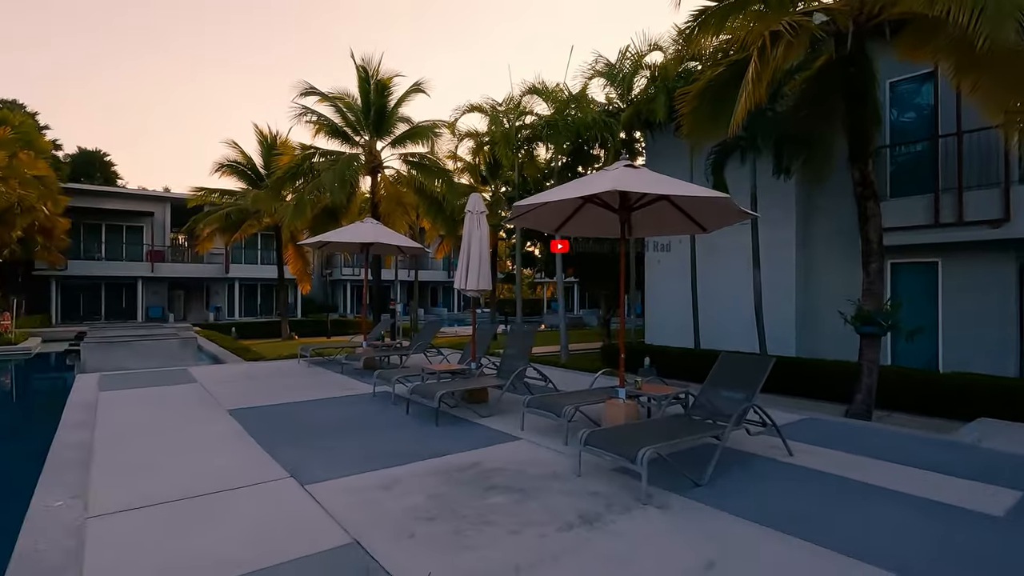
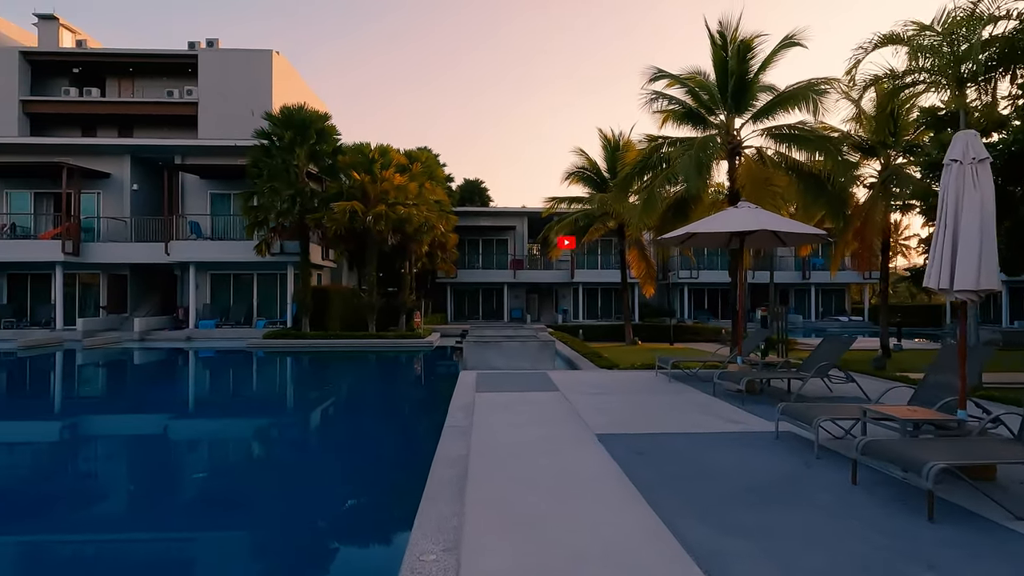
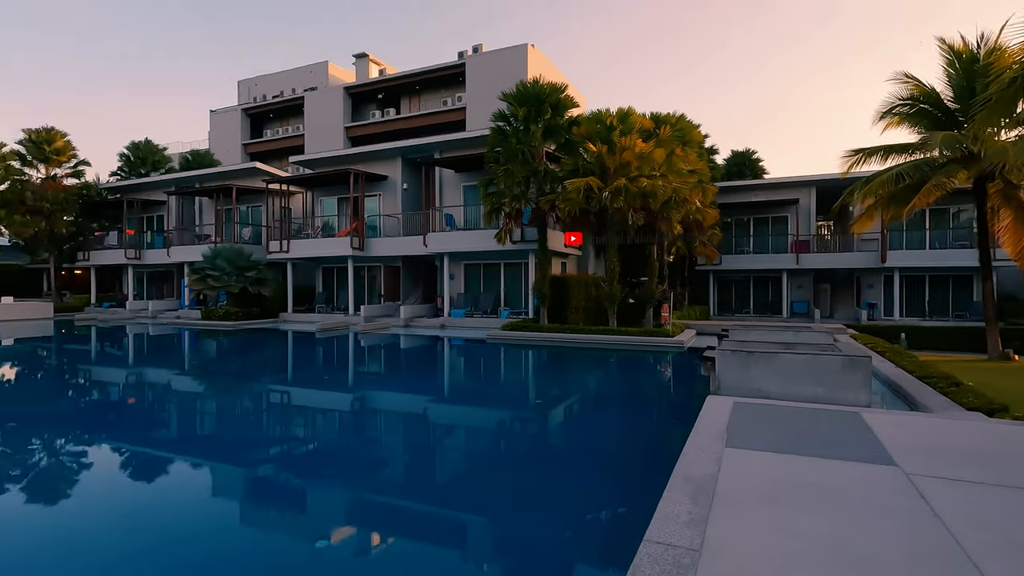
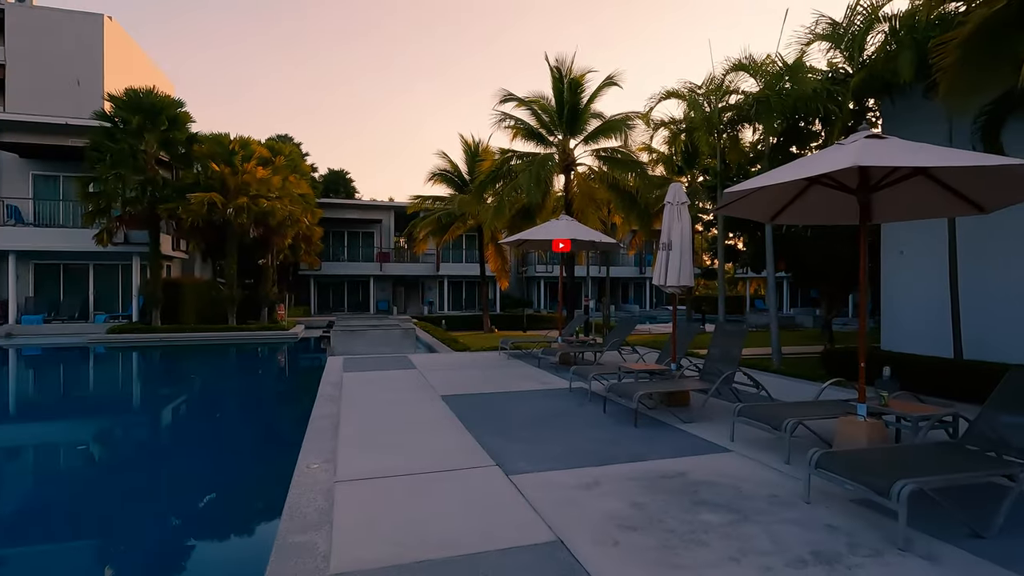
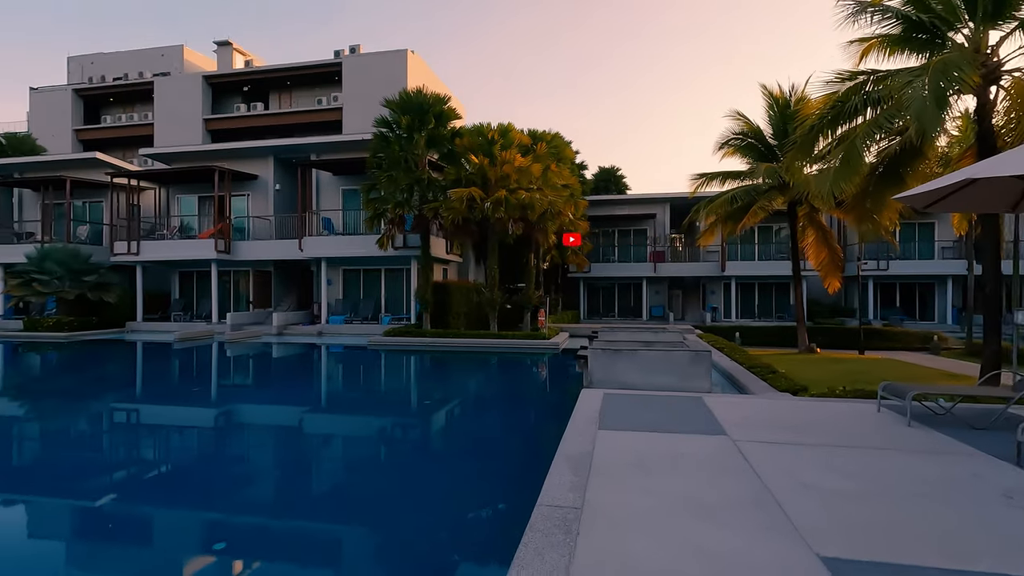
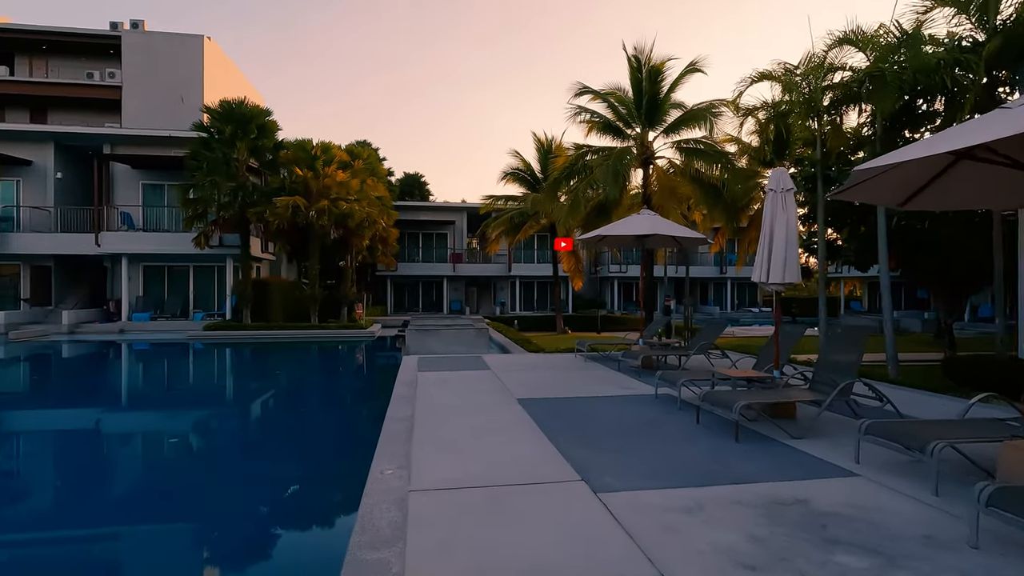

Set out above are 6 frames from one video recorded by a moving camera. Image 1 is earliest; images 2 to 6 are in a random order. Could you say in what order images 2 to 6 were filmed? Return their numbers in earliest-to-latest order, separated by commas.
4, 6, 2, 5, 3
